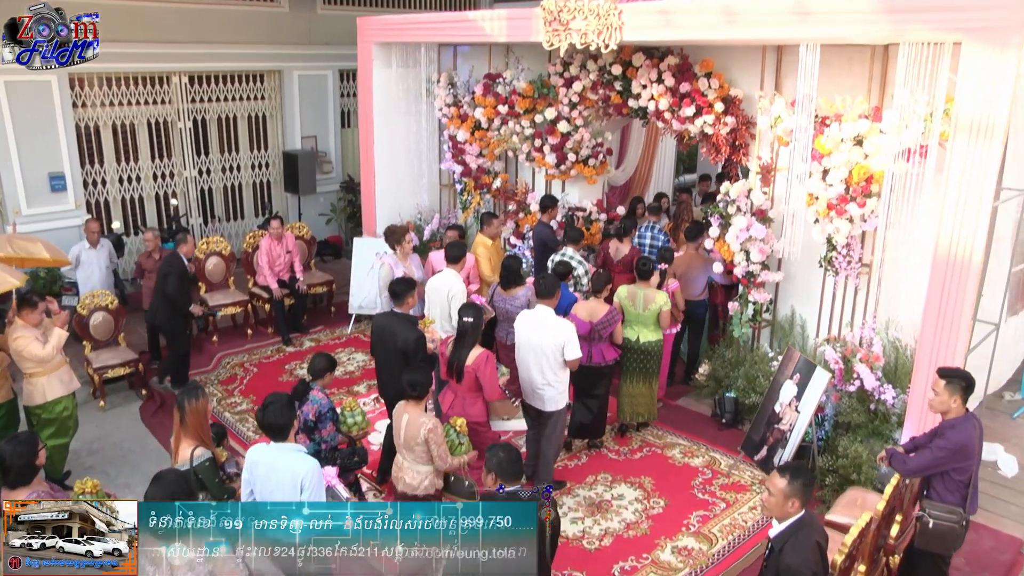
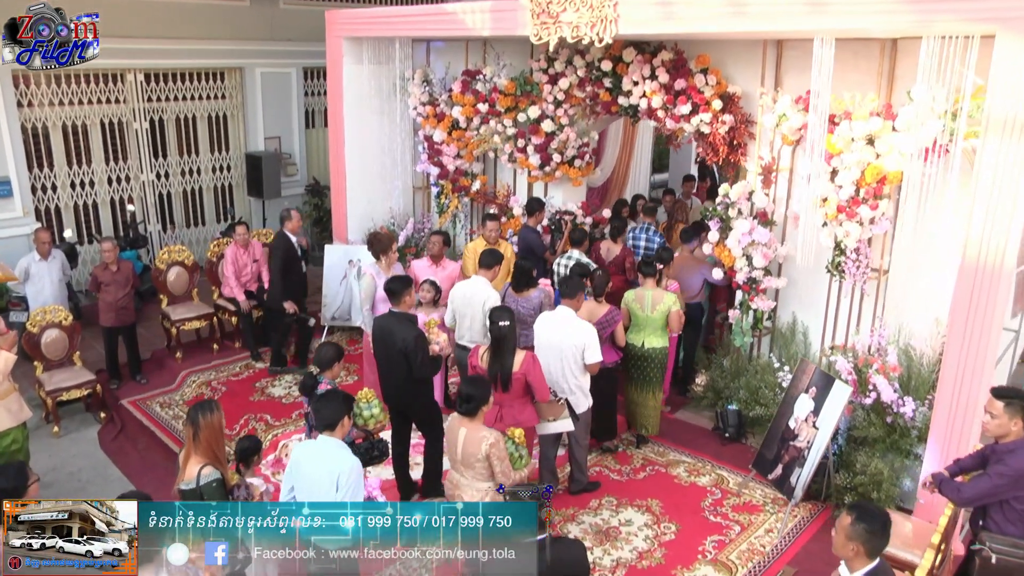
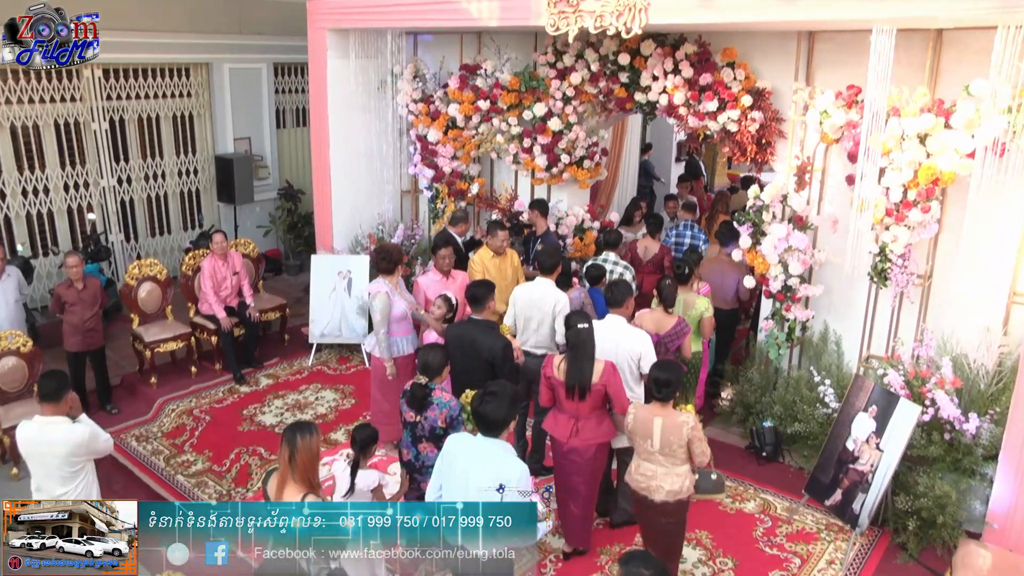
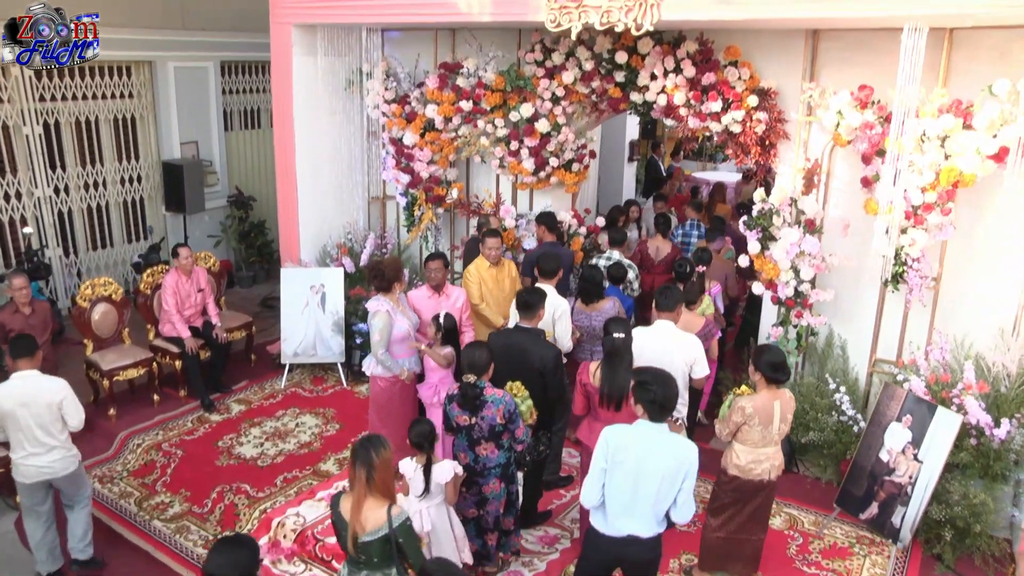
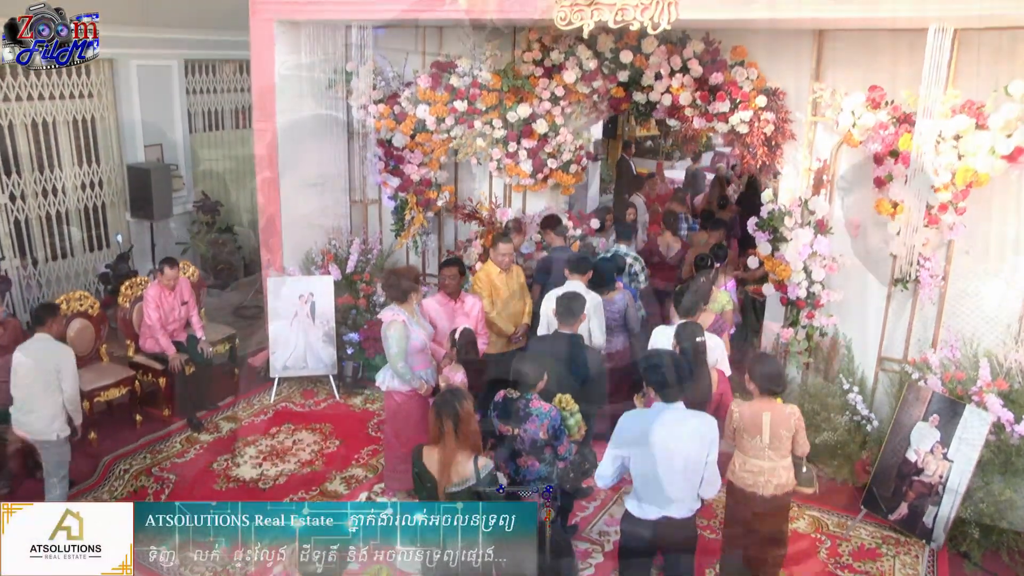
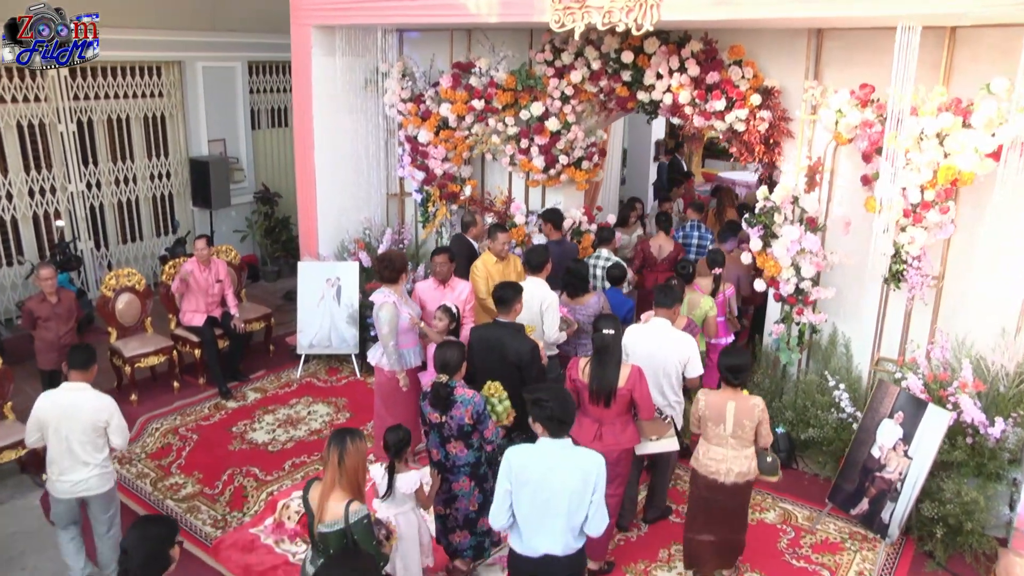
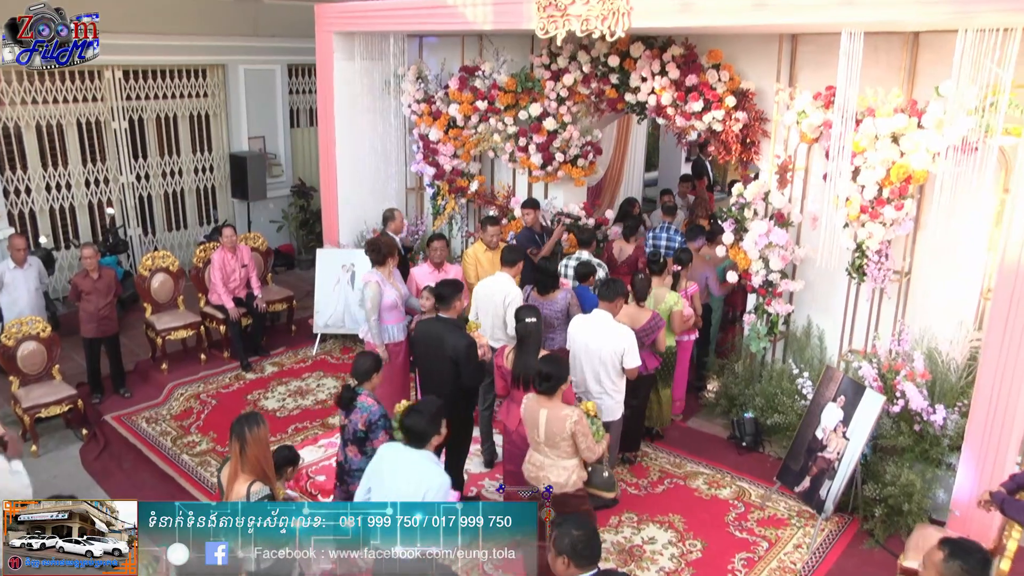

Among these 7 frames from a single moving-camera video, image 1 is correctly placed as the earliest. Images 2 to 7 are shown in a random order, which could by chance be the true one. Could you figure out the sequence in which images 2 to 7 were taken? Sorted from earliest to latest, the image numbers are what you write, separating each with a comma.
2, 7, 3, 6, 4, 5
